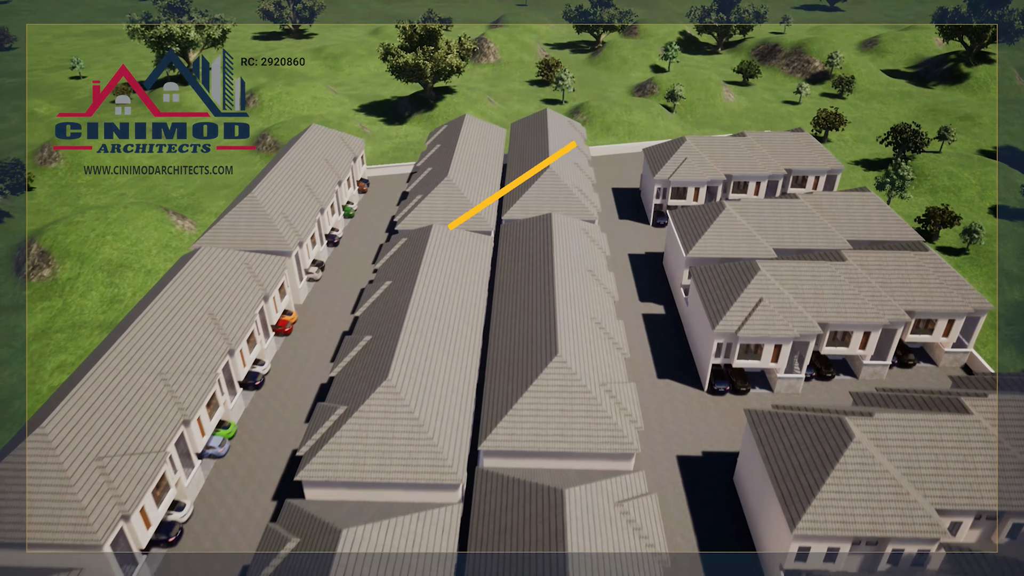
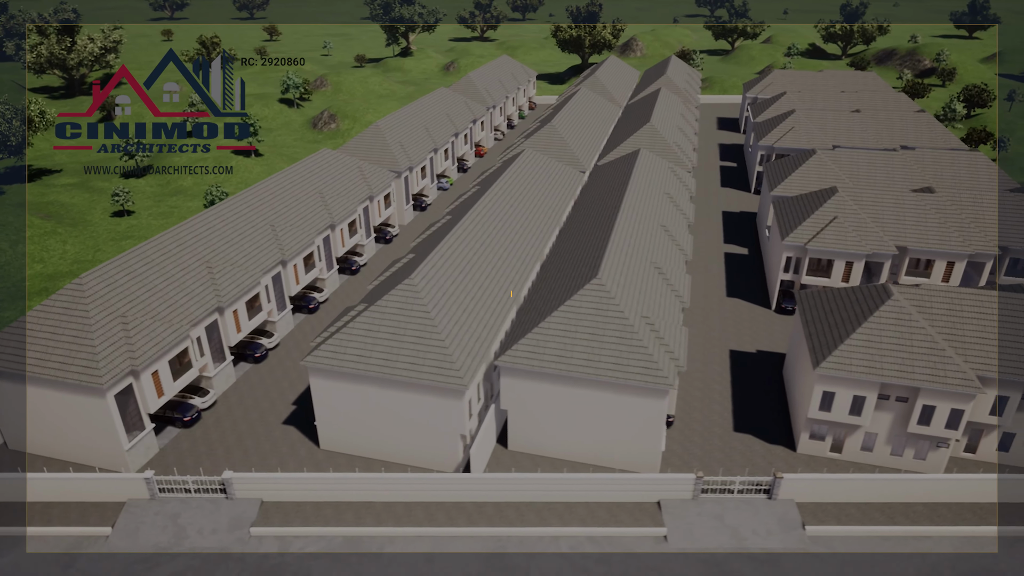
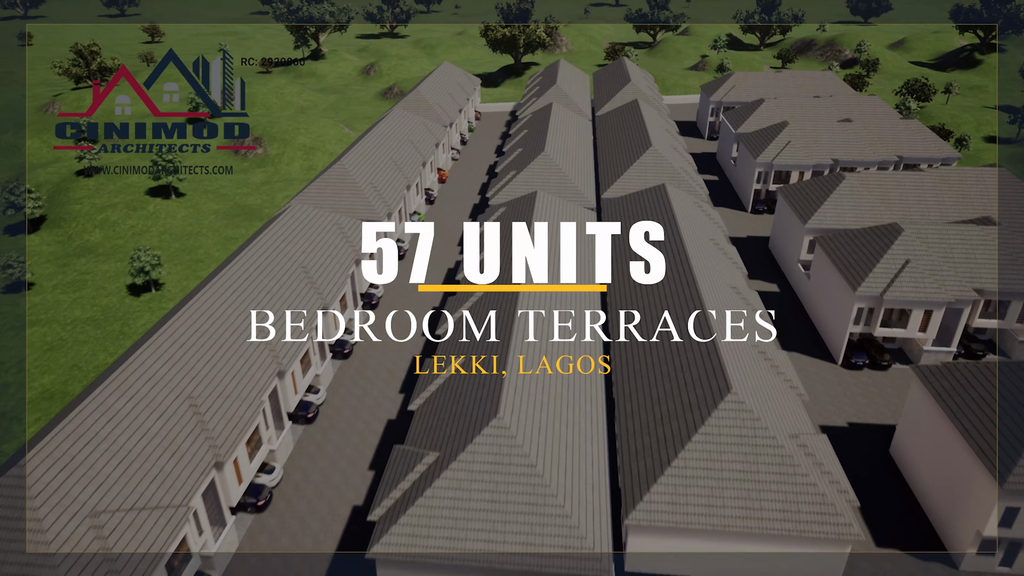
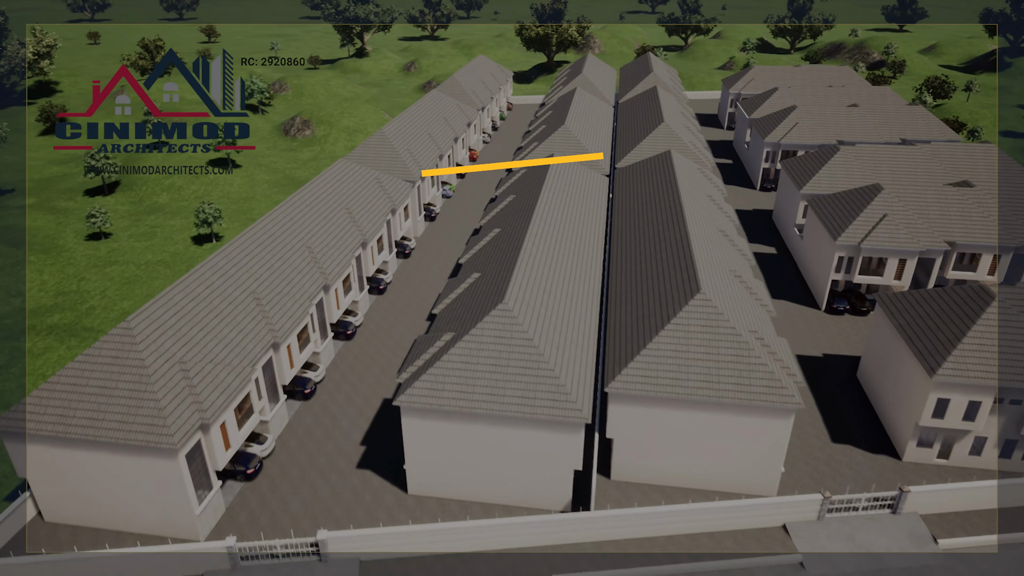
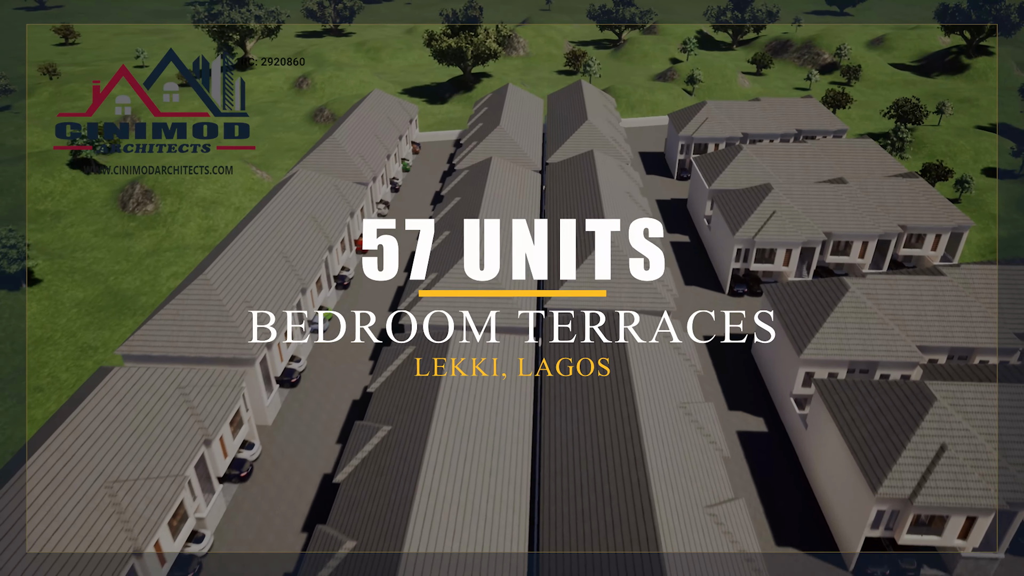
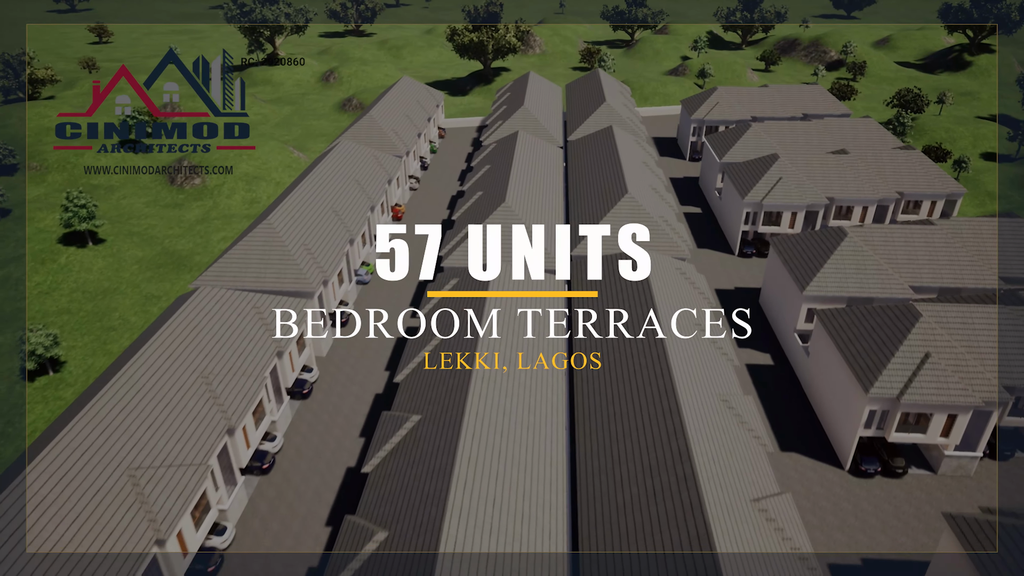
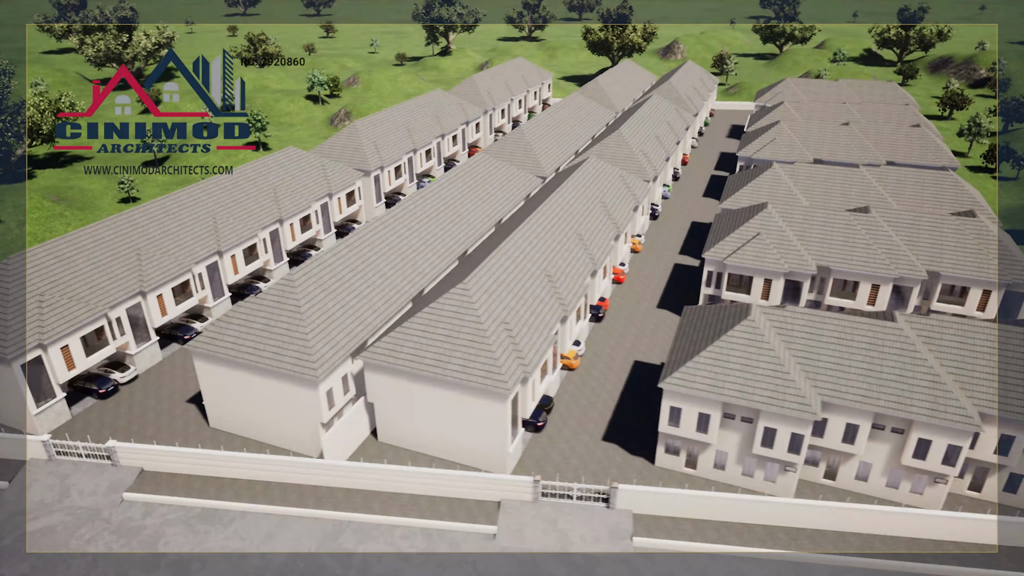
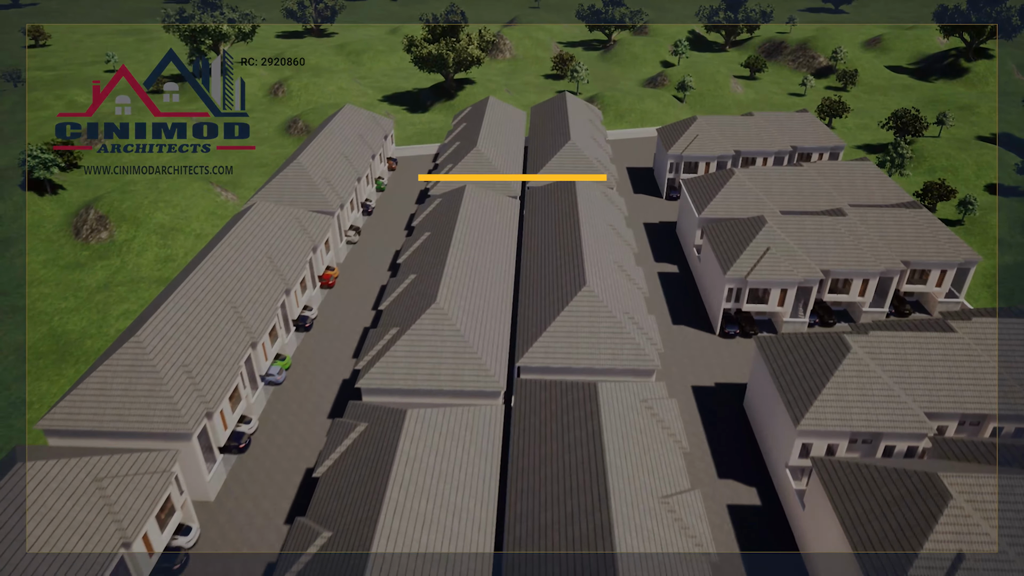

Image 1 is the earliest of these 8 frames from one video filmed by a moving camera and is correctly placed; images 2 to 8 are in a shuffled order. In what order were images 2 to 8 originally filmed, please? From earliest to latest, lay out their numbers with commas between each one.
8, 5, 6, 3, 4, 2, 7
